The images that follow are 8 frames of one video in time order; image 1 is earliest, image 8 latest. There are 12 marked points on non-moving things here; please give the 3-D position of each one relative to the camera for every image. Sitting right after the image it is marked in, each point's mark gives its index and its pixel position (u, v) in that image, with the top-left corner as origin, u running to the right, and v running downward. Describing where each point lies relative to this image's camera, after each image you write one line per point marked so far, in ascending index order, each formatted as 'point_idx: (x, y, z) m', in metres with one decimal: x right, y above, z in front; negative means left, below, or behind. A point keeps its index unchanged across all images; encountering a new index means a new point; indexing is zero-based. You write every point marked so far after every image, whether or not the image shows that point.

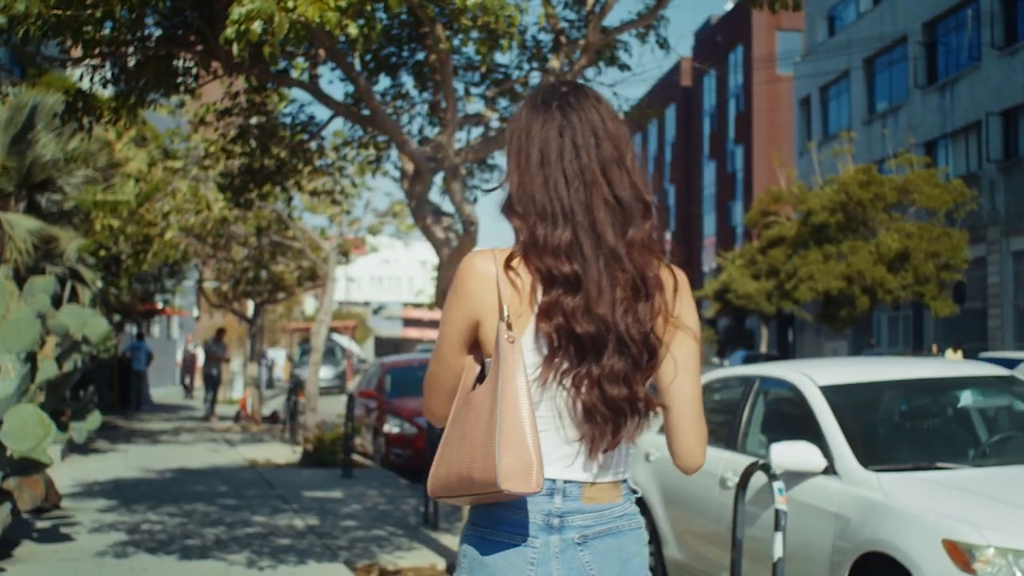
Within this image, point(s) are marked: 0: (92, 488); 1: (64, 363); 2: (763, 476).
0: (-4.2, -2.0, +12.9) m
1: (-5.9, -1.0, +17.0) m
2: (+1.3, -1.0, +6.7) m
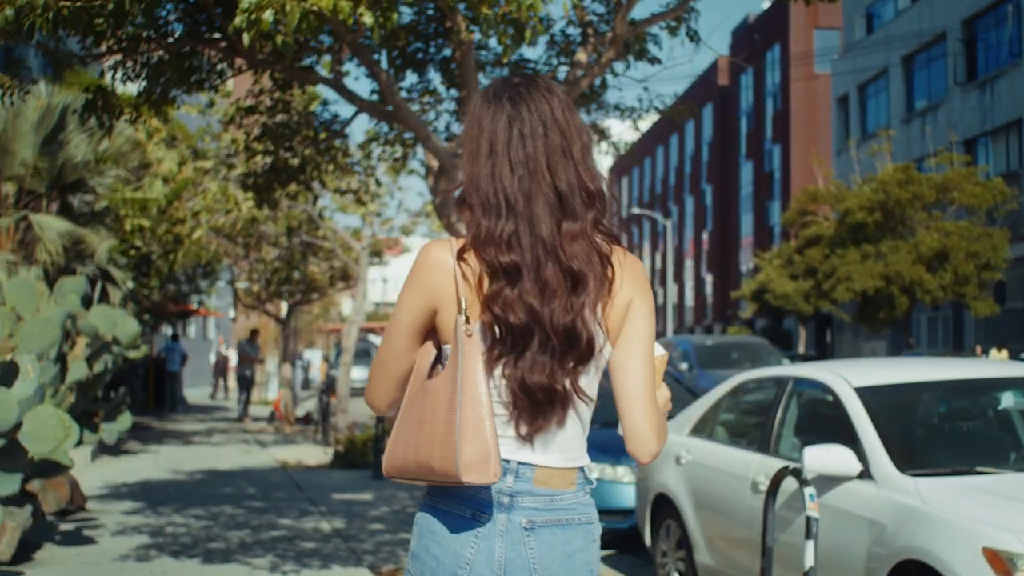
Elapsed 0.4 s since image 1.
0: (-3.9, -2.0, +12.8) m
1: (-5.5, -1.0, +16.9) m
2: (+1.4, -1.0, +6.4) m
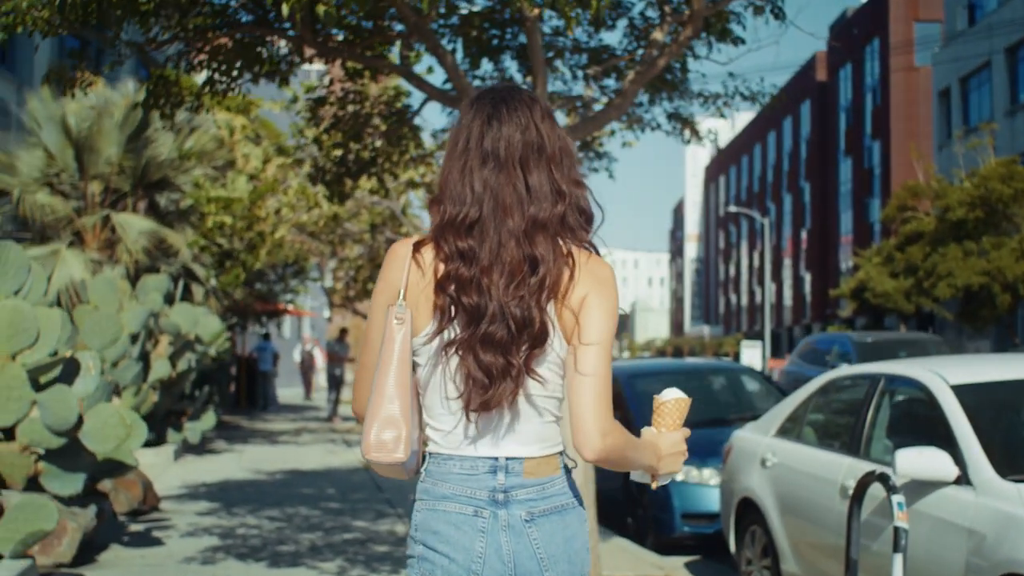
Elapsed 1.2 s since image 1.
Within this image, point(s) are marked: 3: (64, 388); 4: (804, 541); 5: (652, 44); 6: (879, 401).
0: (-3.1, -2.0, +12.7) m
1: (-4.4, -1.0, +16.9) m
2: (+1.7, -0.9, +5.9) m
3: (-2.7, -0.6, +7.8) m
4: (+1.6, -1.4, +7.0) m
5: (+0.9, +1.5, +7.9) m
6: (+1.9, -0.6, +6.7) m
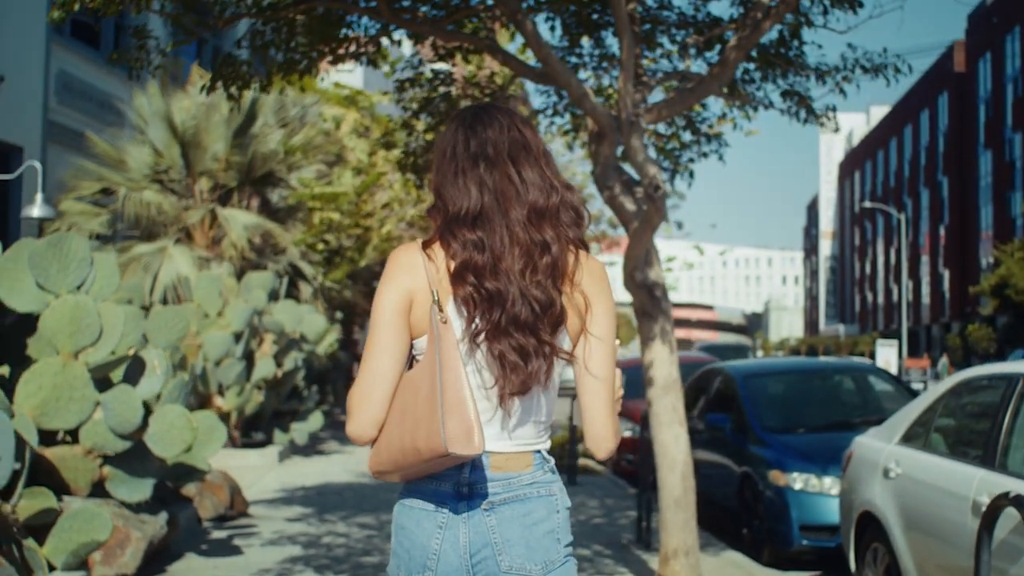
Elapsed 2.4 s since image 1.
0: (-2.1, -2.0, +12.3) m
1: (-3.0, -1.0, +16.6) m
2: (+2.0, -0.9, +5.1) m
3: (-2.2, -0.6, +7.4) m
4: (+2.0, -1.3, +6.2) m
5: (+1.4, +1.6, +7.2) m
6: (+2.3, -0.5, +5.9) m
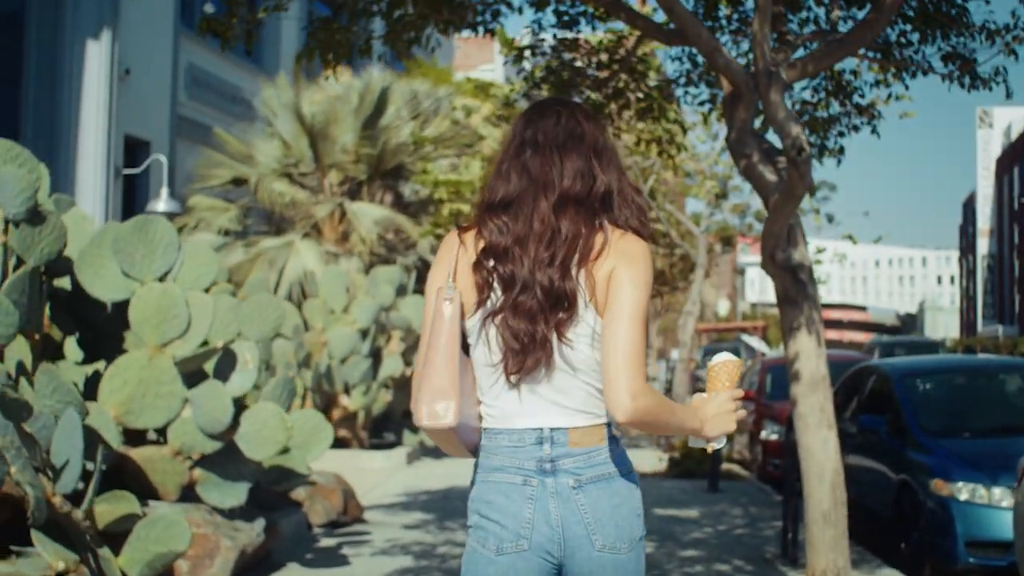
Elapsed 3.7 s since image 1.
0: (-0.9, -1.9, +11.7) m
1: (-1.2, -0.9, +16.1) m
2: (+2.4, -0.8, +4.1) m
3: (-1.6, -0.5, +6.8) m
4: (+2.5, -1.2, +5.2) m
5: (+1.9, +1.6, +6.2) m
6: (+2.8, -0.4, +4.8) m
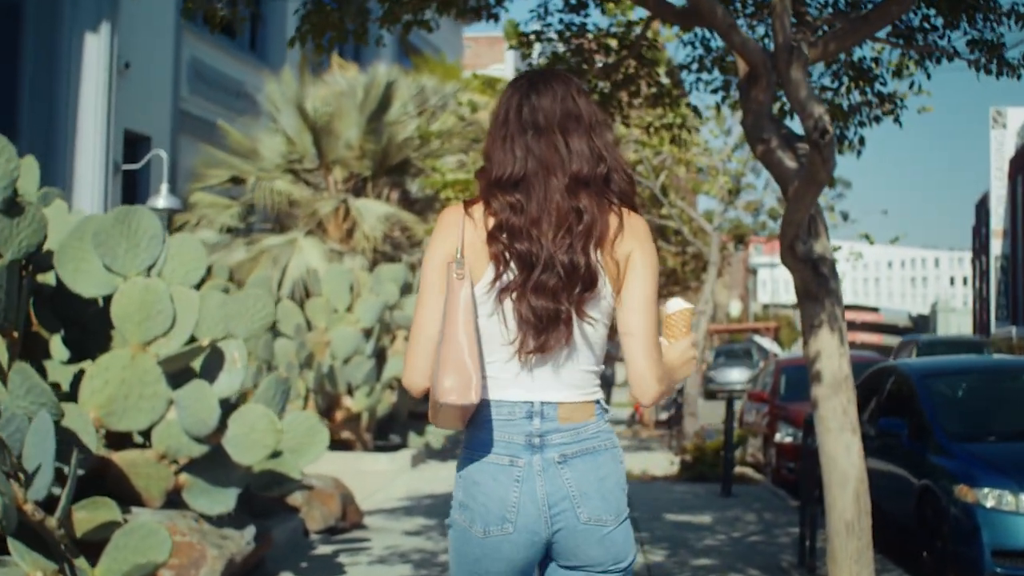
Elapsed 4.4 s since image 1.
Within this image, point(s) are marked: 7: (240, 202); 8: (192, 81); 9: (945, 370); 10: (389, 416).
0: (-0.8, -1.9, +11.3) m
1: (-1.2, -0.9, +15.7) m
2: (+2.4, -0.7, +3.7) m
3: (-1.5, -0.5, +6.4) m
4: (+2.5, -1.2, +4.8) m
5: (+2.0, +1.7, +5.8) m
6: (+2.8, -0.4, +4.4) m
7: (-3.7, +1.2, +17.3) m
8: (-4.1, +2.7, +16.7) m
9: (+3.3, -0.6, +9.8) m
10: (-1.5, -1.6, +15.8) m
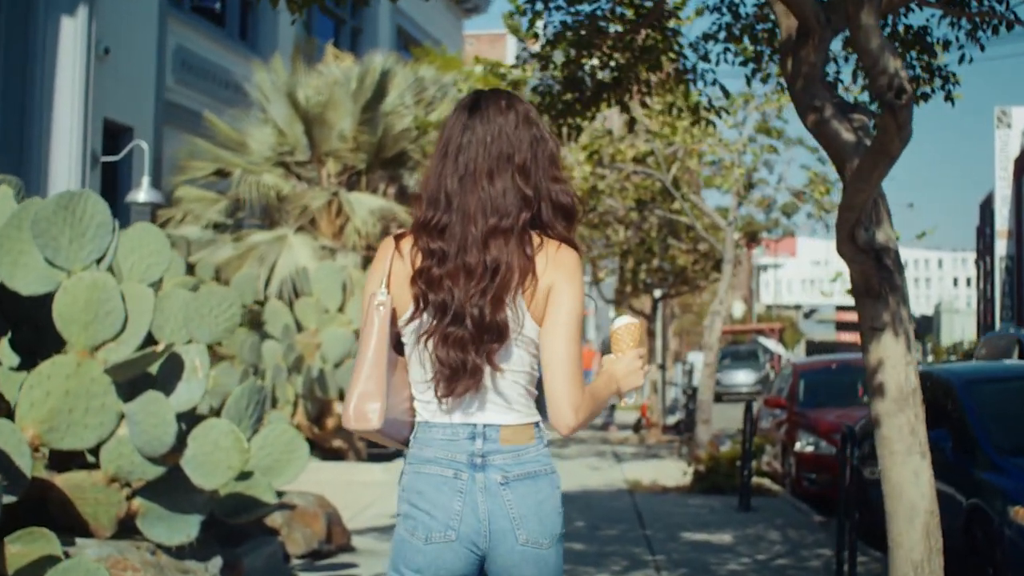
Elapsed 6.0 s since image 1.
0: (-0.8, -1.9, +10.5) m
1: (-1.1, -0.9, +14.8) m
2: (+2.4, -0.7, +2.8) m
3: (-1.5, -0.5, +5.6) m
4: (+2.5, -1.2, +3.9) m
5: (+2.0, +1.7, +4.9) m
6: (+2.8, -0.4, +3.5) m
7: (-3.6, +1.2, +16.4) m
8: (-4.1, +2.7, +15.8) m
9: (+3.3, -0.6, +8.9) m
10: (-1.5, -1.6, +14.9) m
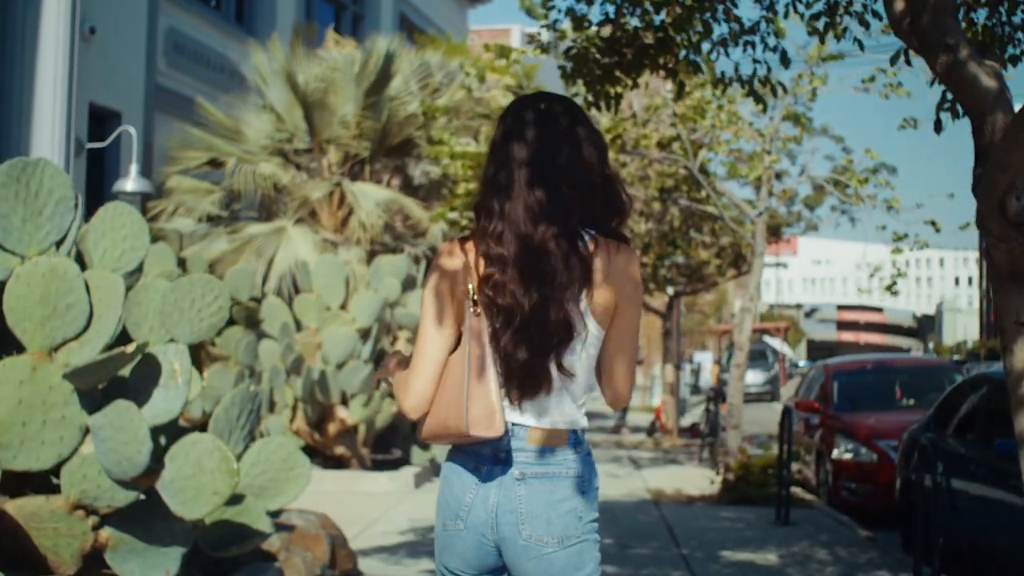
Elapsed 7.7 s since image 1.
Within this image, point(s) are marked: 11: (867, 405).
0: (-0.6, -1.8, +9.5) m
1: (-1.0, -0.8, +13.9) m
2: (+2.6, -0.7, +1.9) m
3: (-1.4, -0.4, +4.6) m
4: (+2.7, -1.2, +3.0) m
5: (+2.1, +1.7, +4.0) m
6: (+2.9, -0.4, +2.6) m
7: (-3.5, +1.2, +15.5) m
8: (-4.0, +2.7, +14.9) m
9: (+3.5, -0.6, +8.0) m
10: (-1.3, -1.5, +14.0) m
11: (+3.6, -1.2, +13.0) m
